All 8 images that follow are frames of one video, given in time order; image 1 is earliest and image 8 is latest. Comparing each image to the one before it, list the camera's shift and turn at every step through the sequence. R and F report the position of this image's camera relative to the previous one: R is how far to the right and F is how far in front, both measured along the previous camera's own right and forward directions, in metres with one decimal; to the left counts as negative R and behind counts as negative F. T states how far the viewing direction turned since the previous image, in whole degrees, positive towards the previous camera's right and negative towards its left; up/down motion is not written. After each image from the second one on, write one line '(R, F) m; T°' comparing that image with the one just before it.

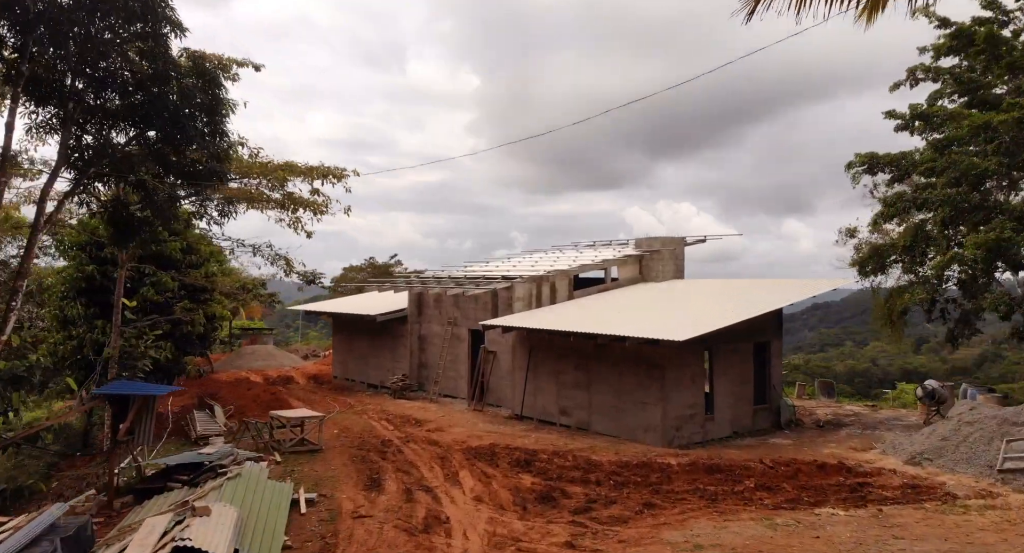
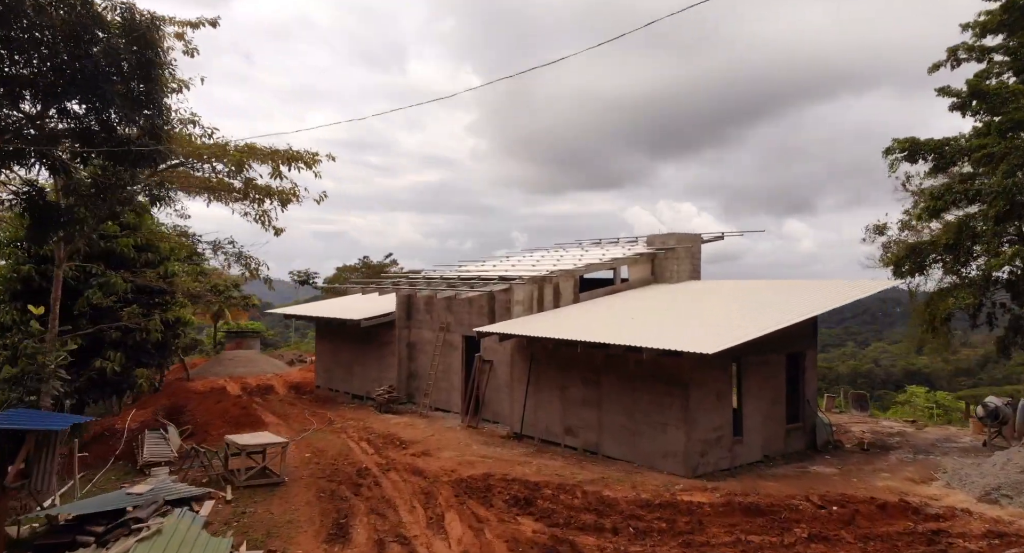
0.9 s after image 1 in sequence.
(+0.1, +2.4) m; 0°
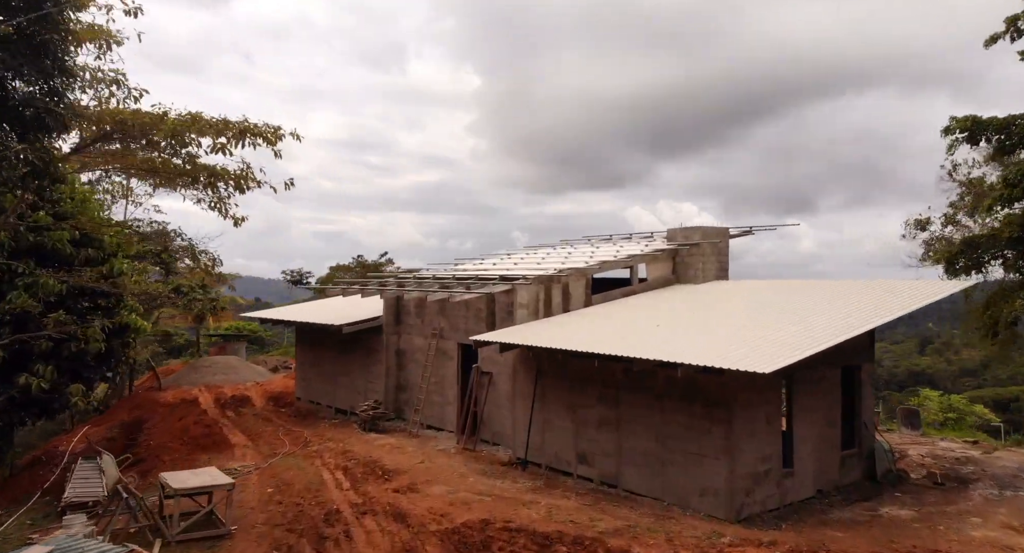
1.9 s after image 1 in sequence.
(-0.1, +2.7) m; 0°
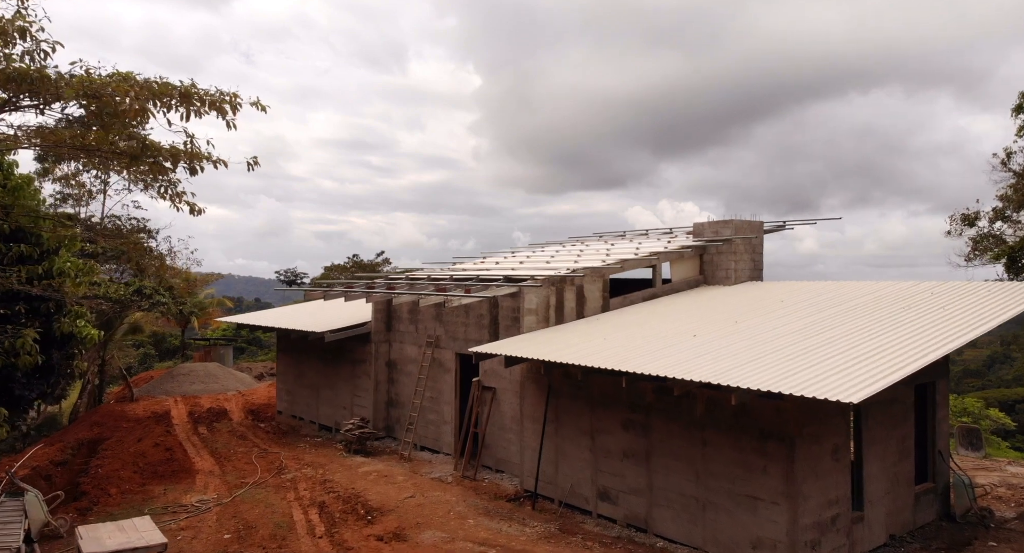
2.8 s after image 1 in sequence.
(-0.1, +2.4) m; 0°
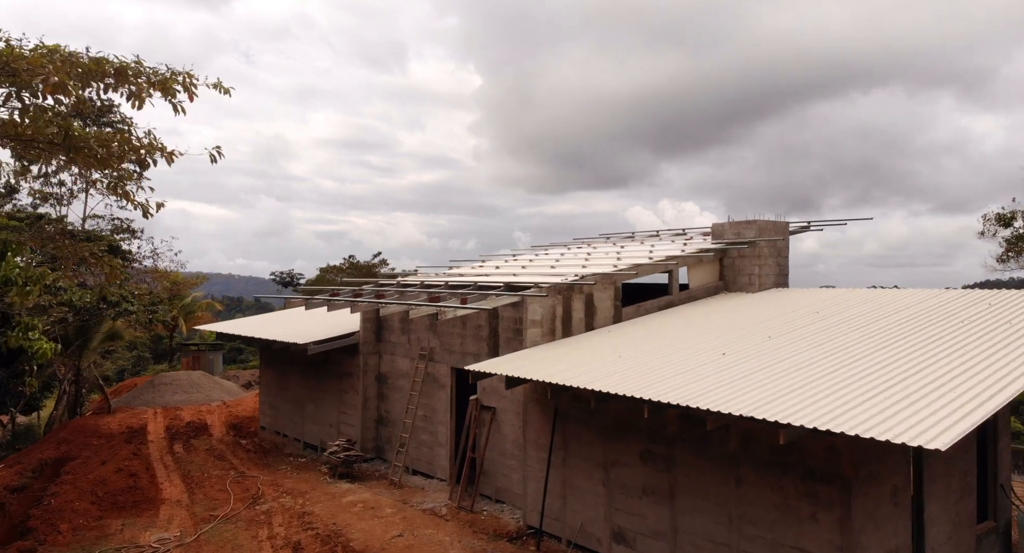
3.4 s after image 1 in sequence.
(0.0, +1.6) m; 0°
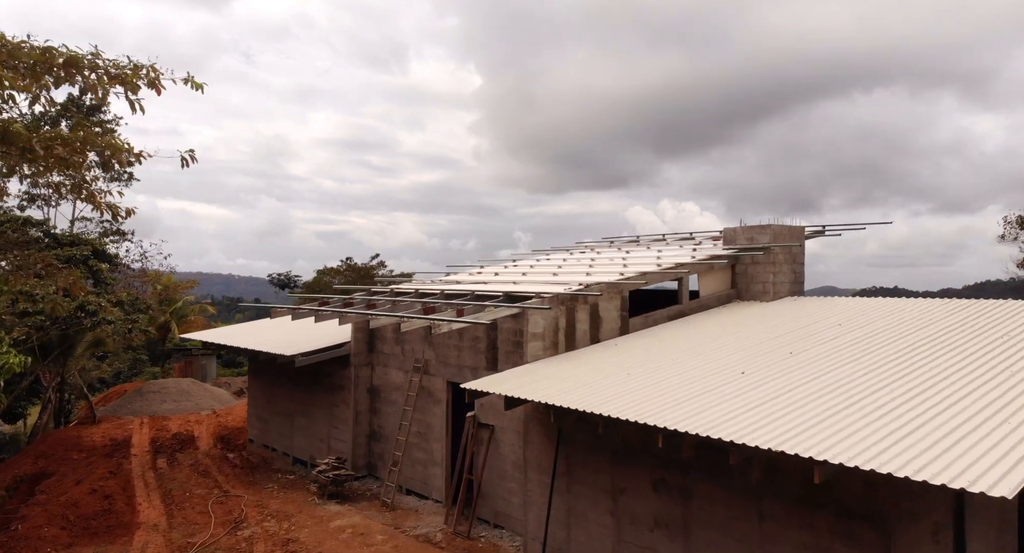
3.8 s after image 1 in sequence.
(0.0, +0.9) m; 0°
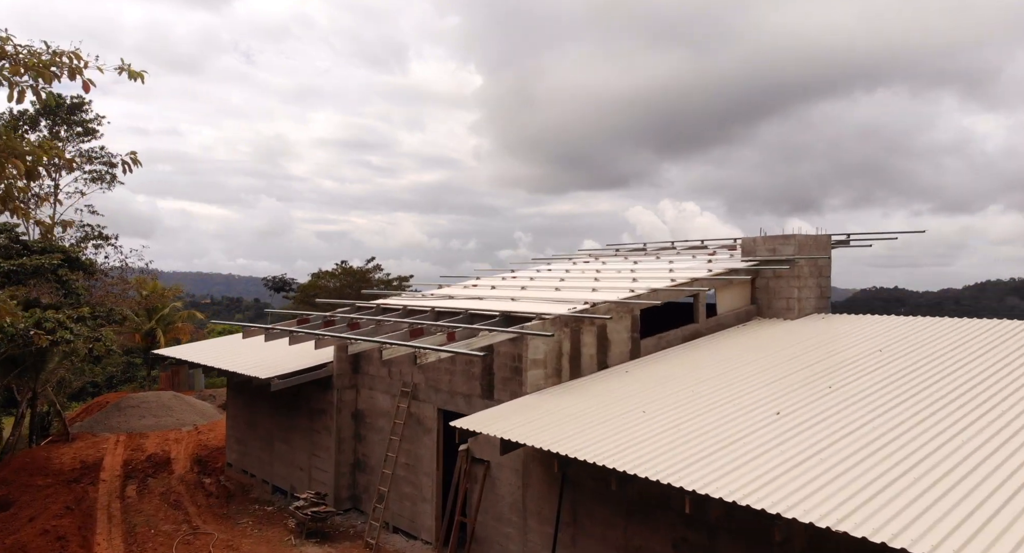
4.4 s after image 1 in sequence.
(0.0, +1.4) m; 0°
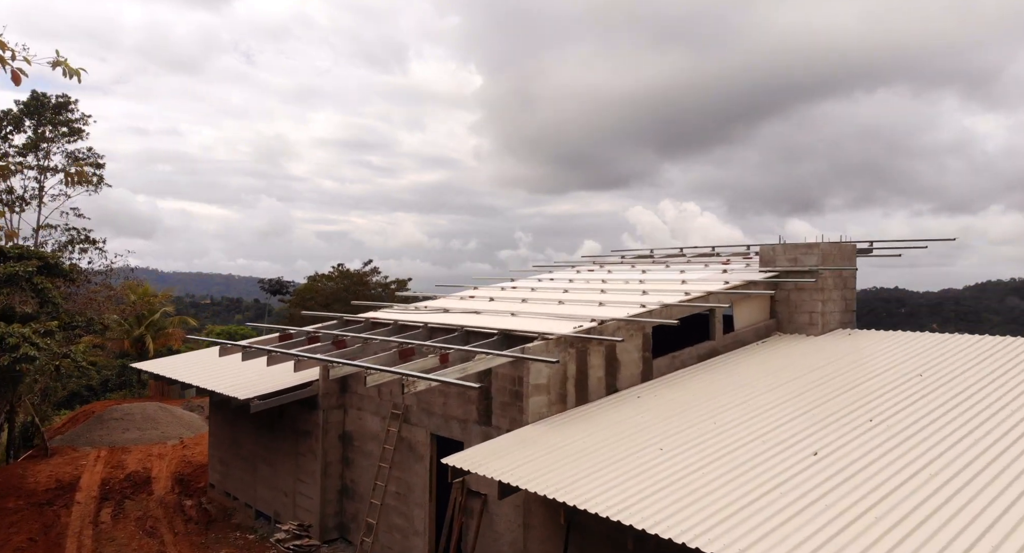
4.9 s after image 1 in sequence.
(0.0, +1.0) m; 0°
